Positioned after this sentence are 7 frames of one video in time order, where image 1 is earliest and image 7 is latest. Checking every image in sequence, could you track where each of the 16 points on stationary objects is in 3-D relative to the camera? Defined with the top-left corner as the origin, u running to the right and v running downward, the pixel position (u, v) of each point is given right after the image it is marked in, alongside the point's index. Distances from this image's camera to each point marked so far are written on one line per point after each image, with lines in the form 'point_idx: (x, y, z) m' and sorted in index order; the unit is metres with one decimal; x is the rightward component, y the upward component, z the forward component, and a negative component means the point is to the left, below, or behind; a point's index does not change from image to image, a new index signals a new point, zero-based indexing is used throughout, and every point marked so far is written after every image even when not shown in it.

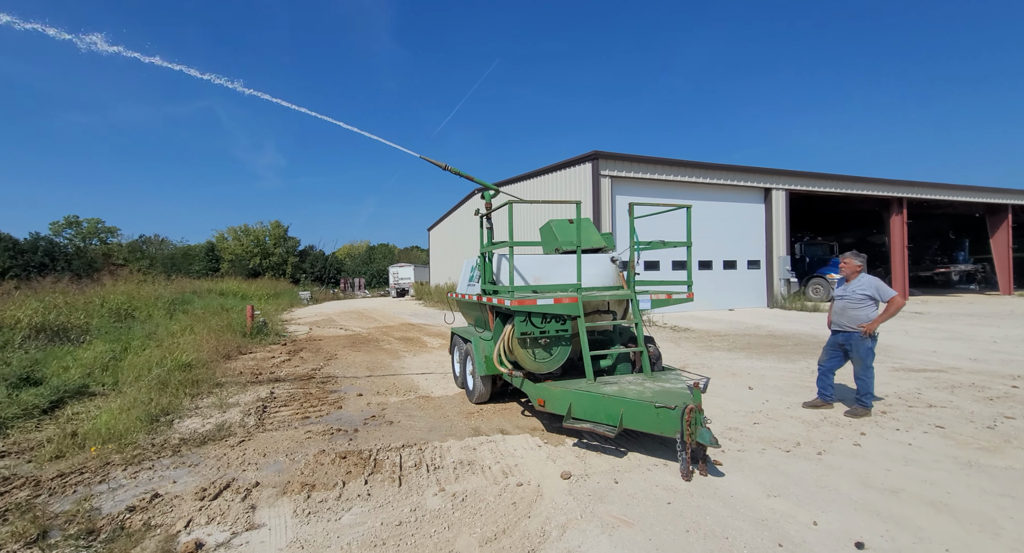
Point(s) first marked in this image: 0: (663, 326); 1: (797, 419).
0: (+4.4, -1.5, +13.3) m
1: (+3.0, -1.5, +4.8) m
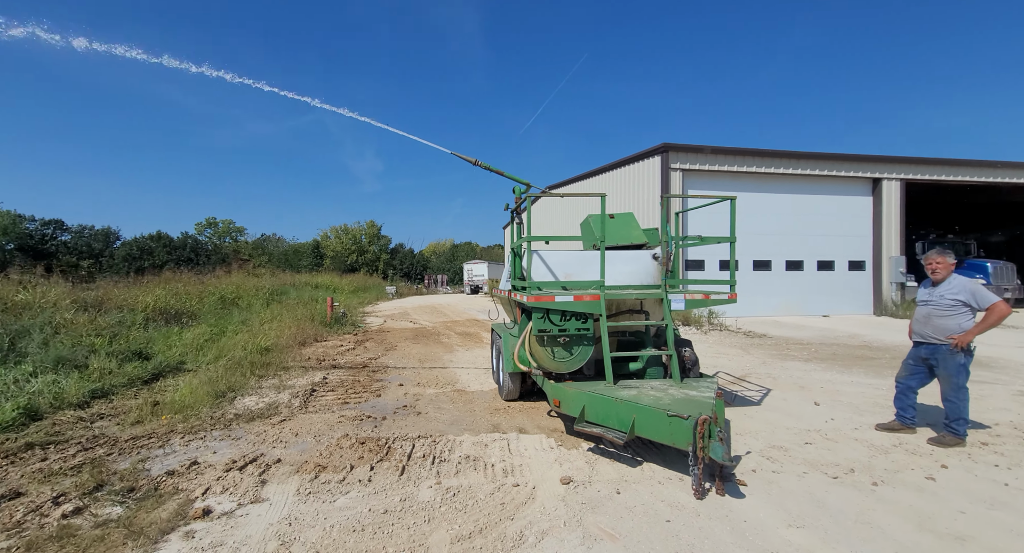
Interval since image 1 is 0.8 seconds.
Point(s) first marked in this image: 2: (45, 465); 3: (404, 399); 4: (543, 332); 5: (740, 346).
0: (+6.1, -1.5, +12.3) m
1: (+3.2, -1.5, +4.2) m
2: (-4.2, -1.6, +4.0) m
3: (-1.4, -1.6, +5.8) m
4: (+0.3, -0.5, +4.3) m
5: (+5.2, -1.6, +10.3) m
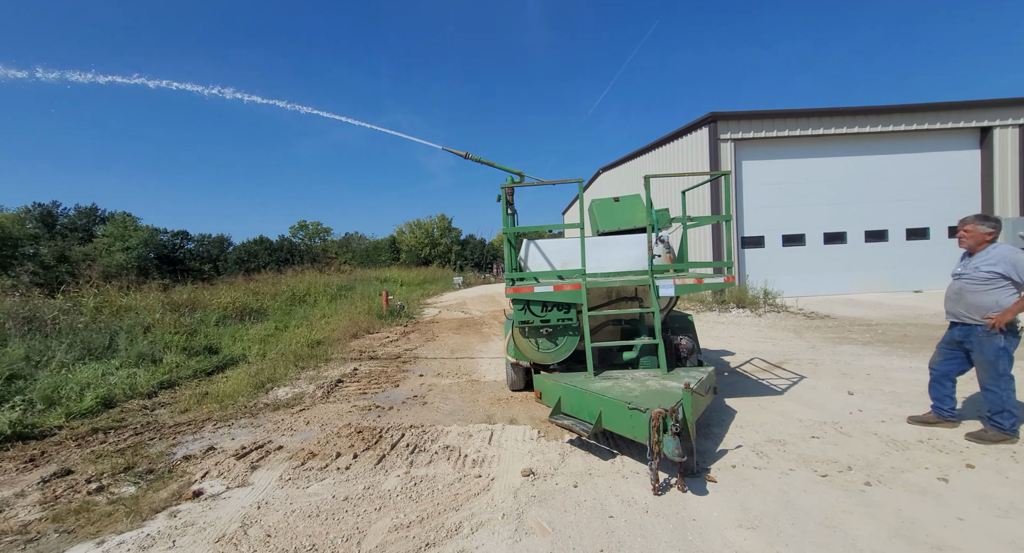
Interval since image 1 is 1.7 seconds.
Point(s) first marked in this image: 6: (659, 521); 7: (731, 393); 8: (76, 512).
0: (+7.1, -0.9, +11.3) m
1: (+3.0, -1.3, +3.7) m
2: (-4.3, -1.7, +4.7) m
3: (-1.3, -1.5, +6.0) m
4: (+0.1, -0.4, +4.3) m
5: (+5.9, -1.1, +9.4) m
6: (+0.9, -1.4, +2.7) m
7: (+2.5, -1.3, +5.1) m
8: (-3.1, -1.7, +3.2) m
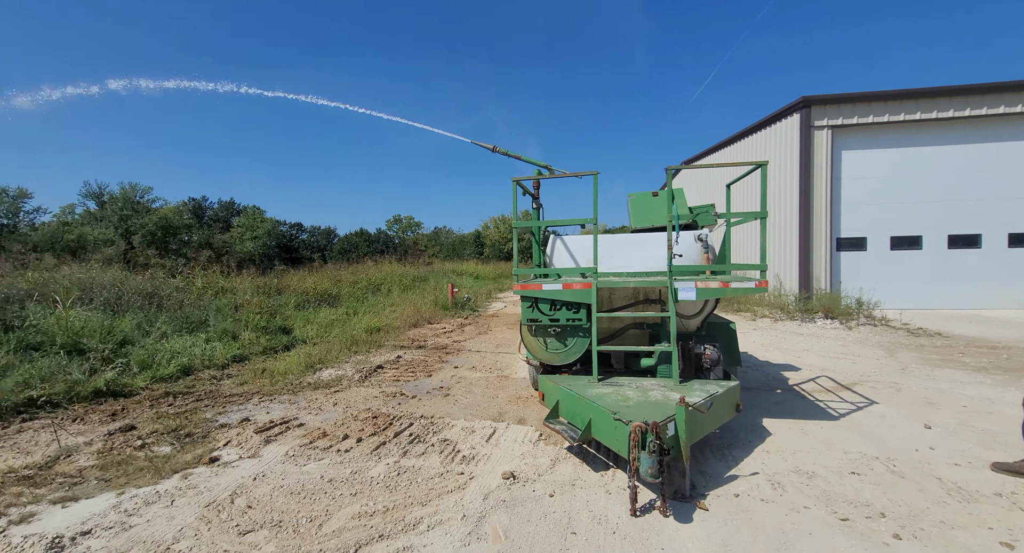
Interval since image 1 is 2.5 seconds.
0: (+8.3, -1.1, +9.8) m
1: (+2.9, -1.4, +3.1) m
2: (-4.1, -1.5, +5.4) m
3: (-0.9, -1.4, +6.1) m
4: (+0.2, -0.4, +4.1) m
5: (+6.8, -1.3, +8.2) m
6: (+0.6, -1.4, +2.4) m
7: (+2.6, -1.4, +4.6) m
8: (-3.2, -1.5, +3.7) m
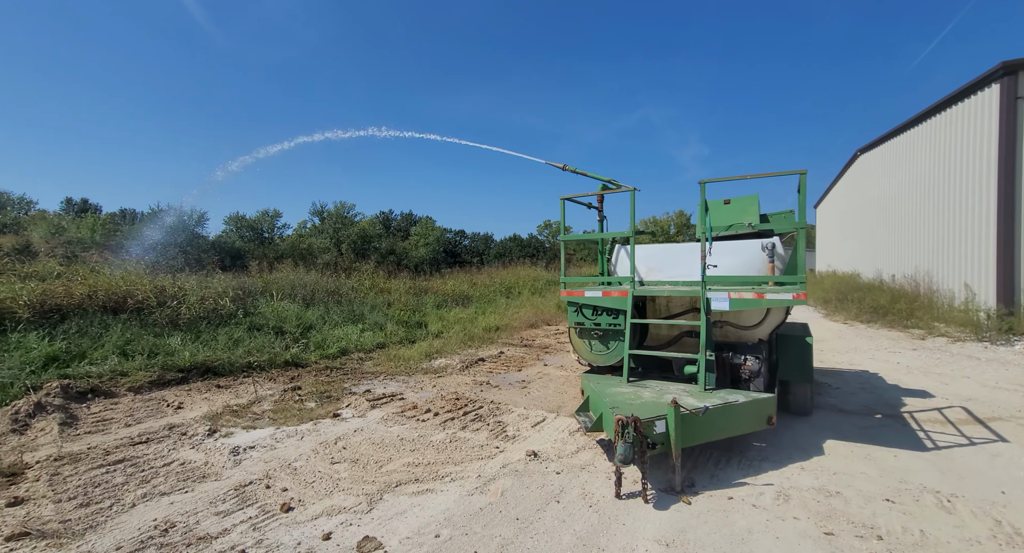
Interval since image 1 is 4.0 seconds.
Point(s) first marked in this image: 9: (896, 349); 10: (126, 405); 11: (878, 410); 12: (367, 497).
0: (+10.2, -1.3, +7.3) m
1: (+2.9, -1.5, +2.7) m
2: (-3.0, -1.6, +7.1) m
3: (+0.3, -1.5, +6.8) m
4: (+0.7, -0.5, +4.6) m
5: (+8.3, -1.4, +6.2) m
6: (+0.5, -1.5, +2.8) m
7: (+3.1, -1.5, +4.2) m
8: (-2.7, -1.5, +5.2) m
9: (+7.5, -1.4, +8.9) m
10: (-4.7, -1.6, +5.6) m
11: (+4.0, -1.5, +4.9) m
12: (-1.0, -1.5, +3.1) m
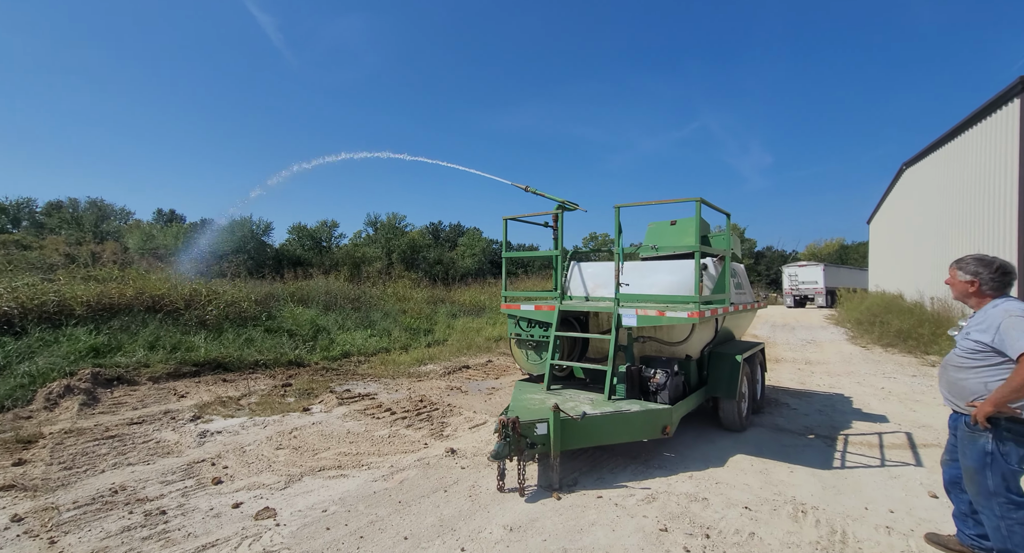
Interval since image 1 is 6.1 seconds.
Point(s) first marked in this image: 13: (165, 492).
0: (+9.8, -1.8, +6.8) m
1: (+2.1, -1.6, +2.8) m
2: (-3.4, -1.7, +7.8) m
3: (-0.1, -1.7, +7.1) m
4: (+0.1, -0.6, +4.9) m
5: (+7.7, -1.8, +5.9) m
6: (-0.3, -1.6, +3.2) m
7: (+2.4, -1.7, +4.3) m
8: (-3.2, -1.6, +5.9) m
9: (+7.2, -1.8, +8.5) m
10: (-5.3, -1.6, +6.5) m
11: (+3.3, -1.7, +4.9) m
12: (-1.8, -1.6, +3.6) m
13: (-2.5, -1.5, +3.2) m
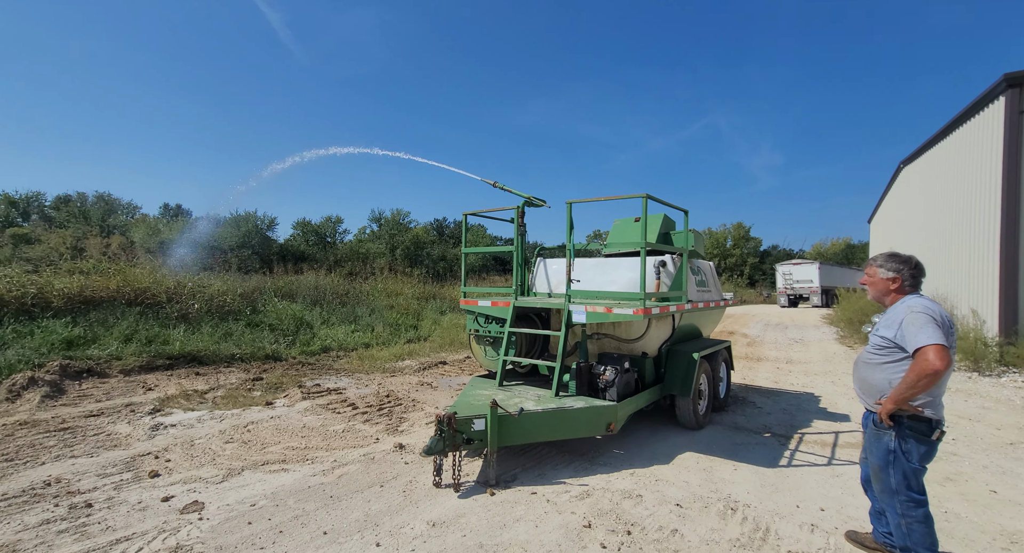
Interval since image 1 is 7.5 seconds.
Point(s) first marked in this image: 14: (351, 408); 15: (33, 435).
0: (+9.3, -1.8, +6.7) m
1: (+1.6, -1.6, +2.8) m
2: (-3.8, -1.6, +7.8) m
3: (-0.6, -1.6, +7.1) m
4: (-0.4, -0.6, +4.9) m
5: (+7.3, -1.8, +5.8) m
6: (-0.8, -1.6, +3.2) m
7: (+2.0, -1.6, +4.3) m
8: (-3.7, -1.6, +5.9) m
9: (+6.8, -1.8, +8.5) m
10: (-5.7, -1.5, +6.5) m
11: (+2.9, -1.7, +4.9) m
12: (-2.2, -1.5, +3.6) m
13: (-3.0, -1.5, +3.3) m
14: (-2.0, -1.6, +5.5) m
15: (-4.5, -1.5, +4.3) m
